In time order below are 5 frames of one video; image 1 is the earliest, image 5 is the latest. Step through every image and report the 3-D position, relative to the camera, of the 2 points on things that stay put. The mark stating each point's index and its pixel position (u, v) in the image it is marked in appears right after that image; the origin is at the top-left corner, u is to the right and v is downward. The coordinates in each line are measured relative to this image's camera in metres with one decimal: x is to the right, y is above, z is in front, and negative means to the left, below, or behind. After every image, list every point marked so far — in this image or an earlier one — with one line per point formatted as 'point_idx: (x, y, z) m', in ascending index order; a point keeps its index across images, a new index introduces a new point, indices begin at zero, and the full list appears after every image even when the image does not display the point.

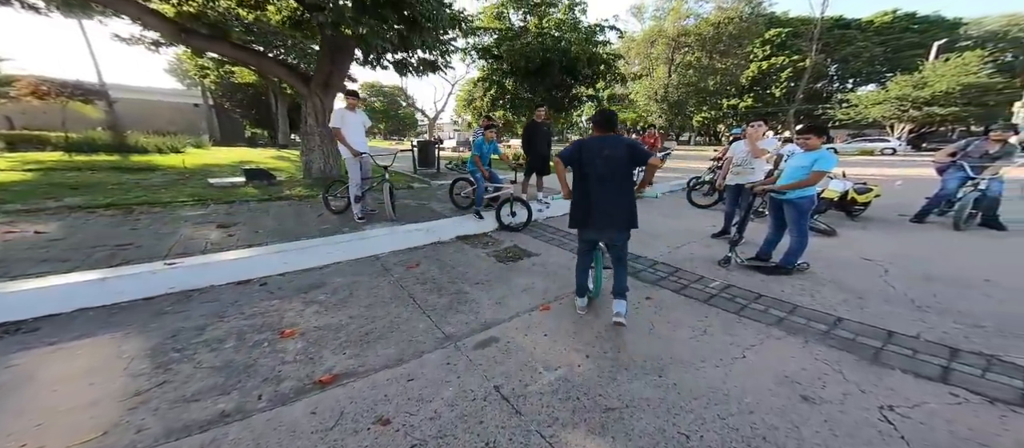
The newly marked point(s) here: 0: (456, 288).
0: (-0.6, -0.7, +3.5) m
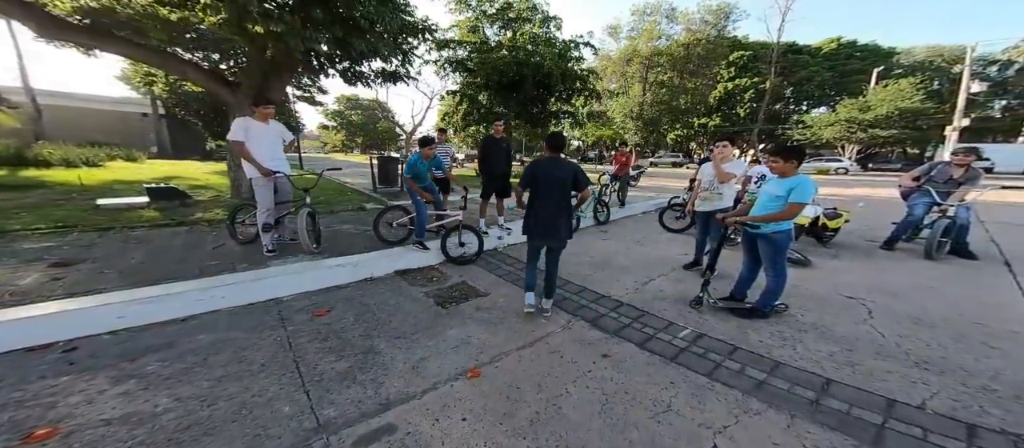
0: (-1.2, -1.0, +2.7) m
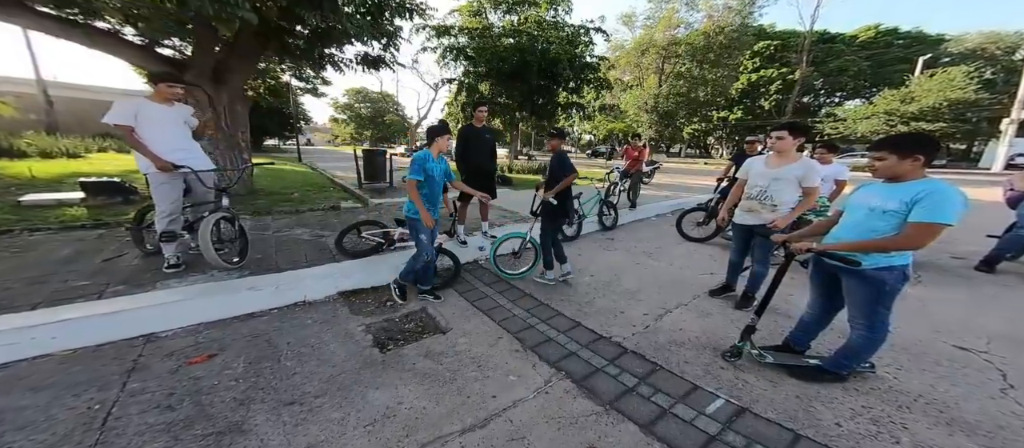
0: (-1.5, -1.1, +1.9) m
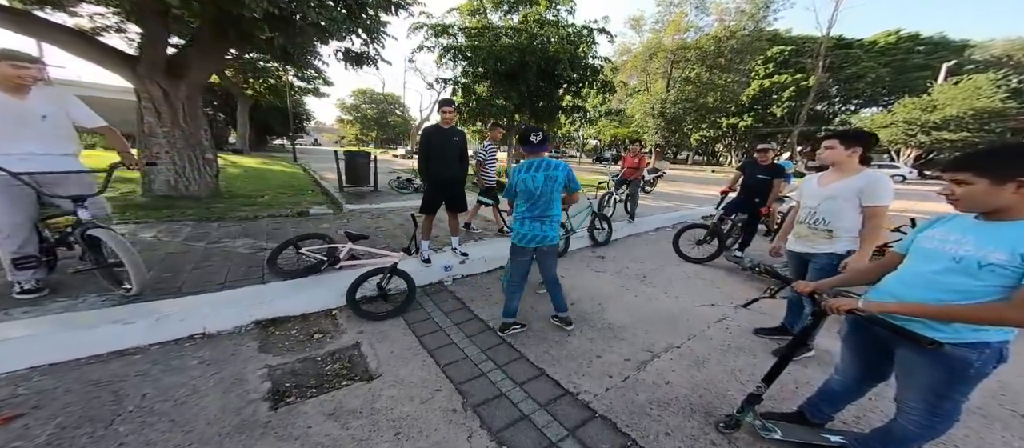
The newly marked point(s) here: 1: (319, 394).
0: (-1.9, -1.2, +1.4) m
1: (-1.2, -1.1, +2.0) m
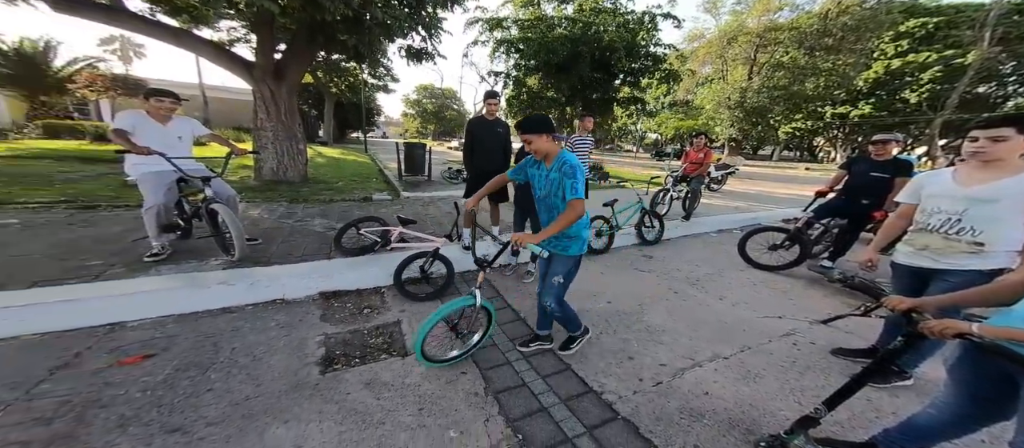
0: (-1.9, -1.1, +1.7) m
1: (-1.0, -1.0, +2.2) m
